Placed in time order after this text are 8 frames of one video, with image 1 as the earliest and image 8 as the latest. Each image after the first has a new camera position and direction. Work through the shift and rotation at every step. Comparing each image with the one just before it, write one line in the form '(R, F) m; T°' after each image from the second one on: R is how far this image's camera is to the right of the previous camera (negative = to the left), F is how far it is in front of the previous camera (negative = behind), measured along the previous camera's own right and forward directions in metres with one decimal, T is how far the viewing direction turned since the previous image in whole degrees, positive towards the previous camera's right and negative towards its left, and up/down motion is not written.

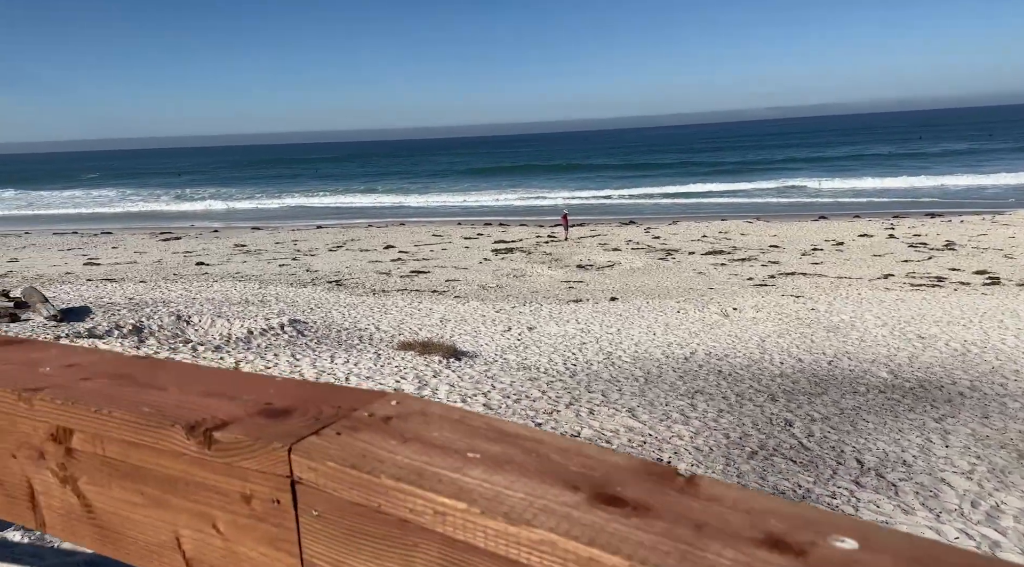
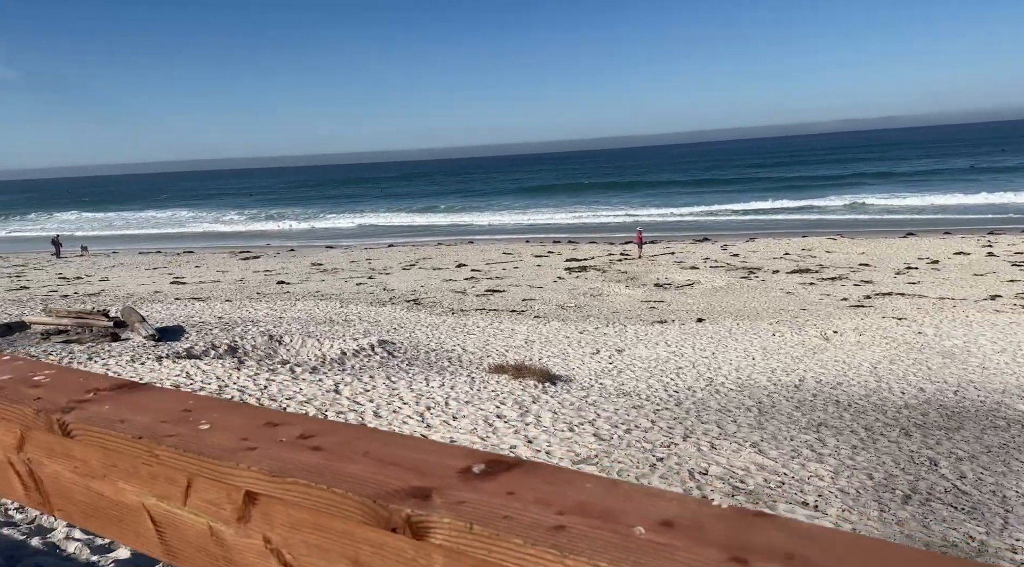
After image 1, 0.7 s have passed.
(-0.4, +0.1) m; -5°
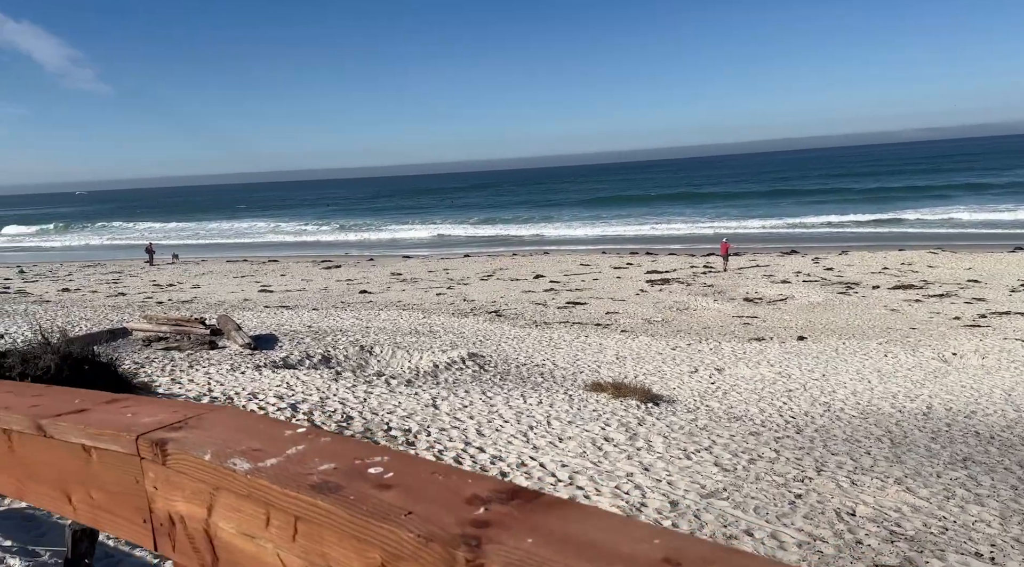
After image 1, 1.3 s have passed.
(-0.4, +0.2) m; -5°
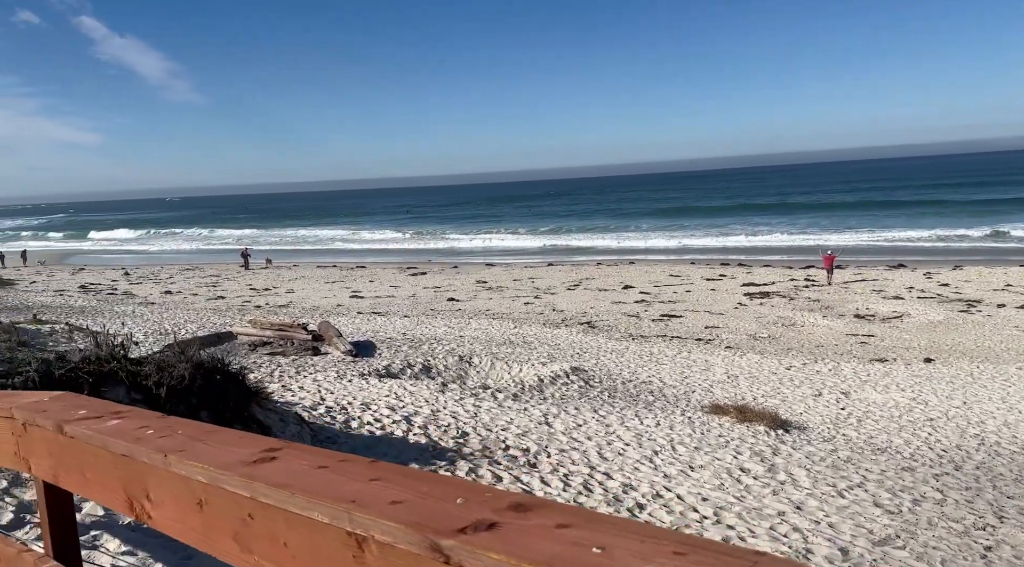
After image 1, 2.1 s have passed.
(-0.4, +0.3) m; -6°
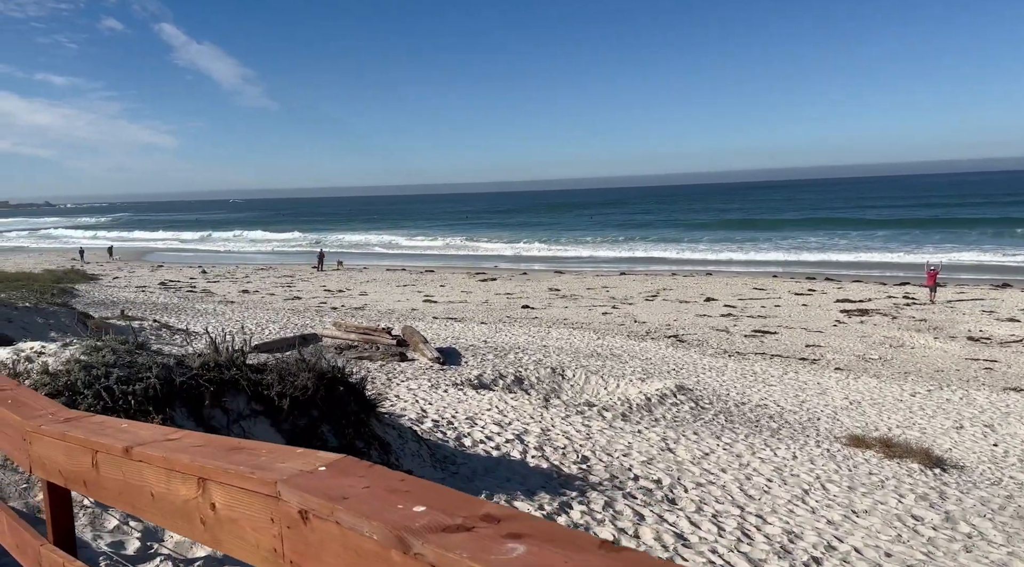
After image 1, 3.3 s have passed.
(-0.6, +0.5) m; -4°
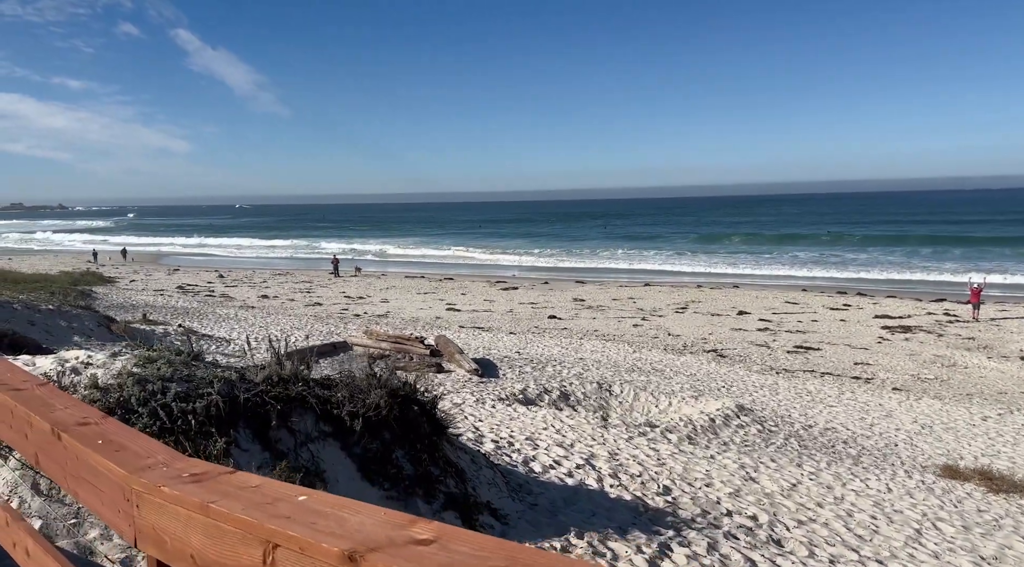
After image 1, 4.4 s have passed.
(-0.5, +0.6) m; -1°
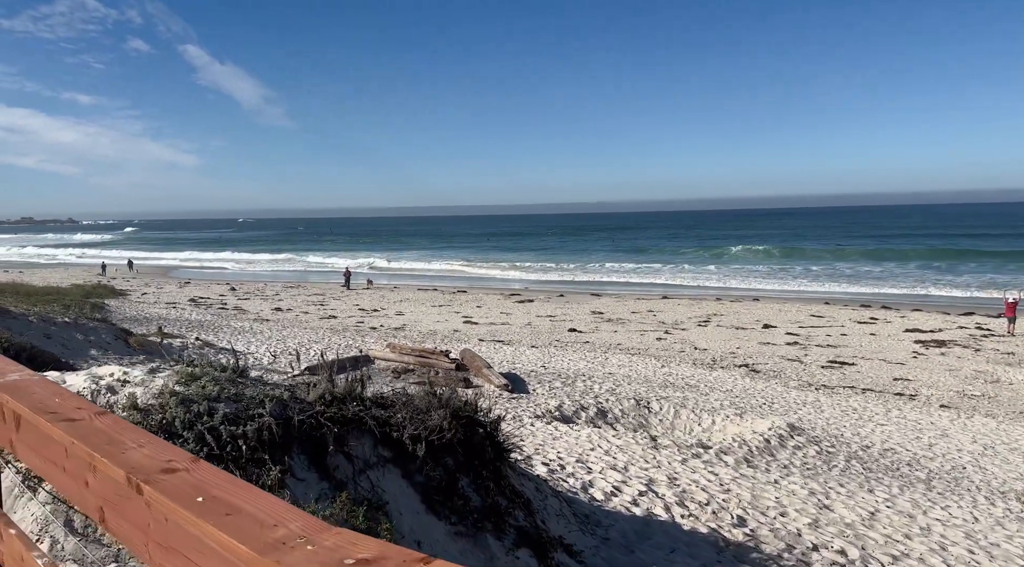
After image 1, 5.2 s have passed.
(-0.4, +0.5) m; -1°
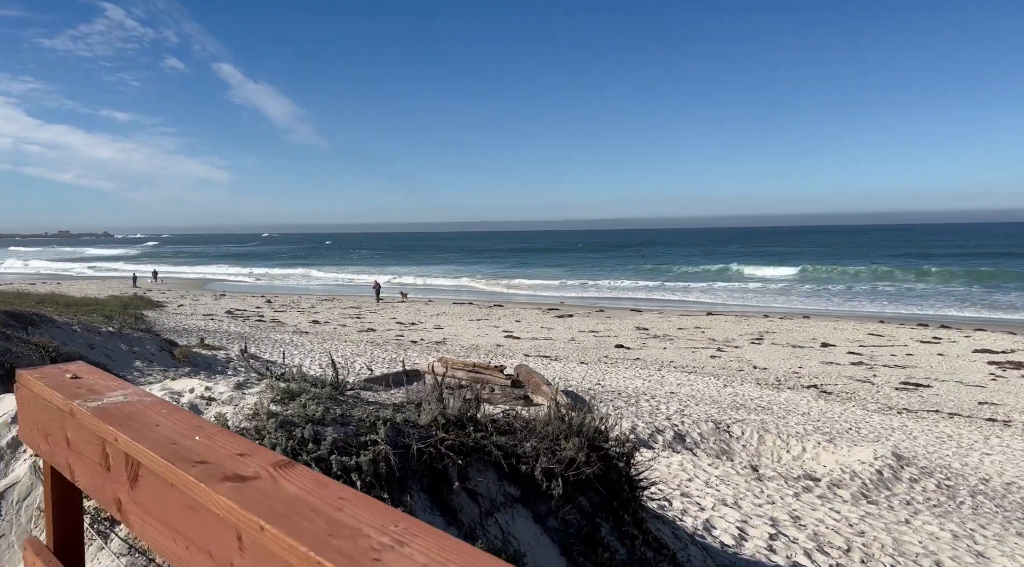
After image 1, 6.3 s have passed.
(-0.6, +0.7) m; -2°
